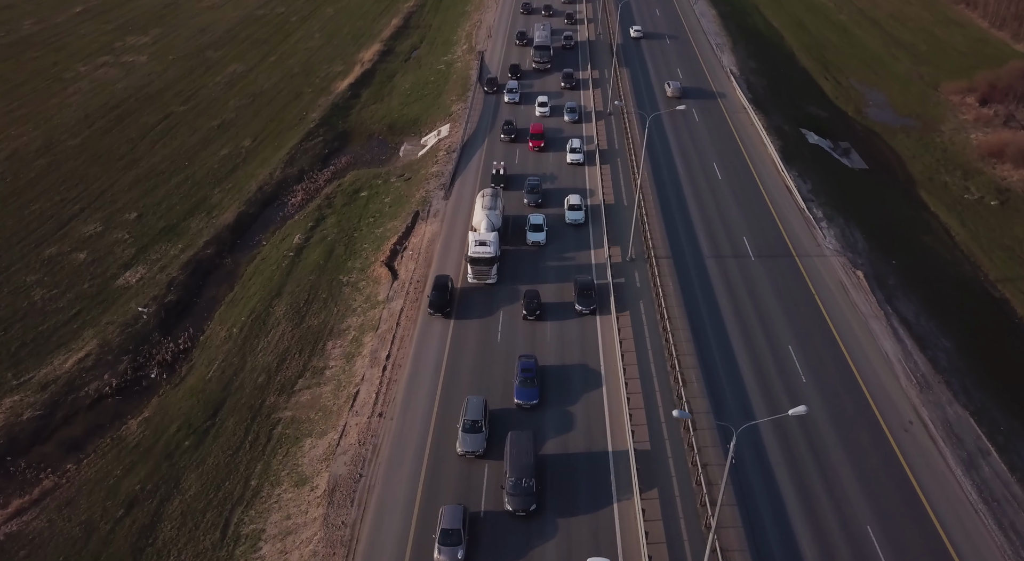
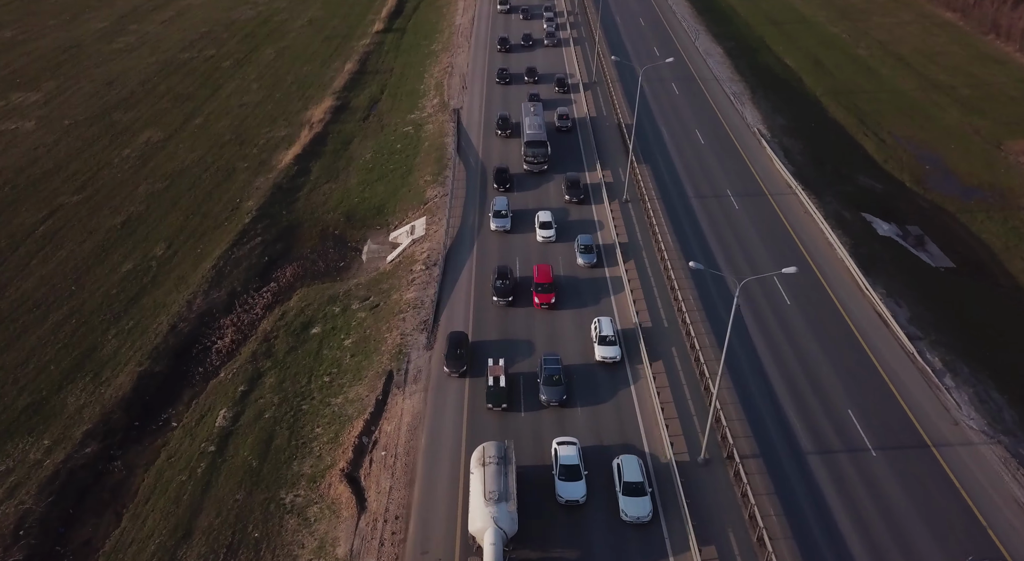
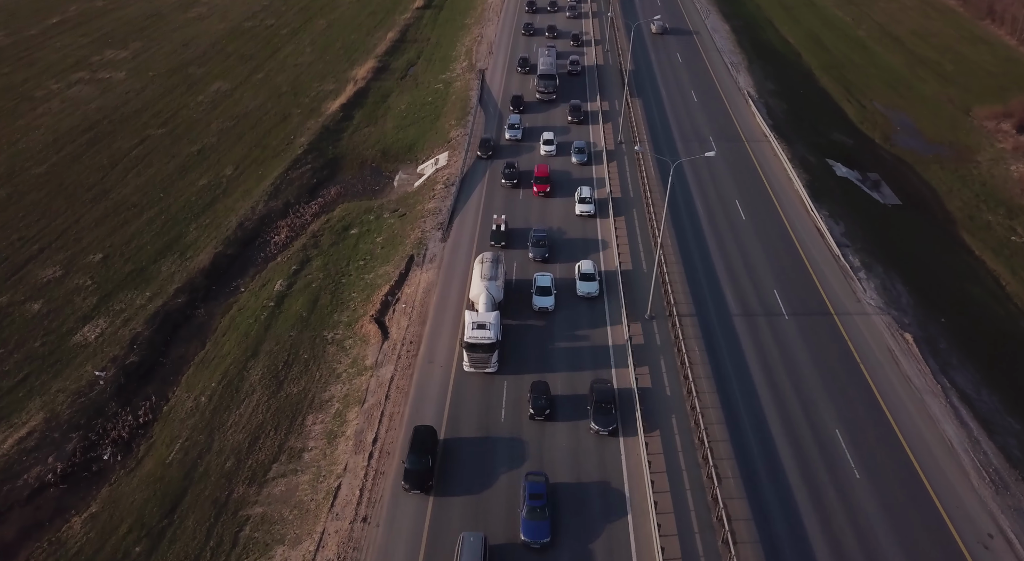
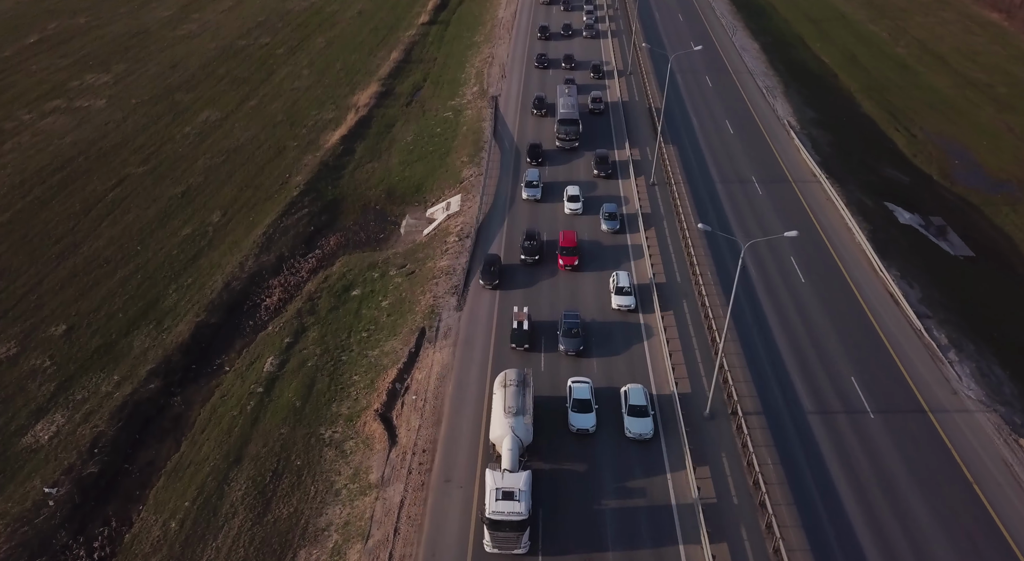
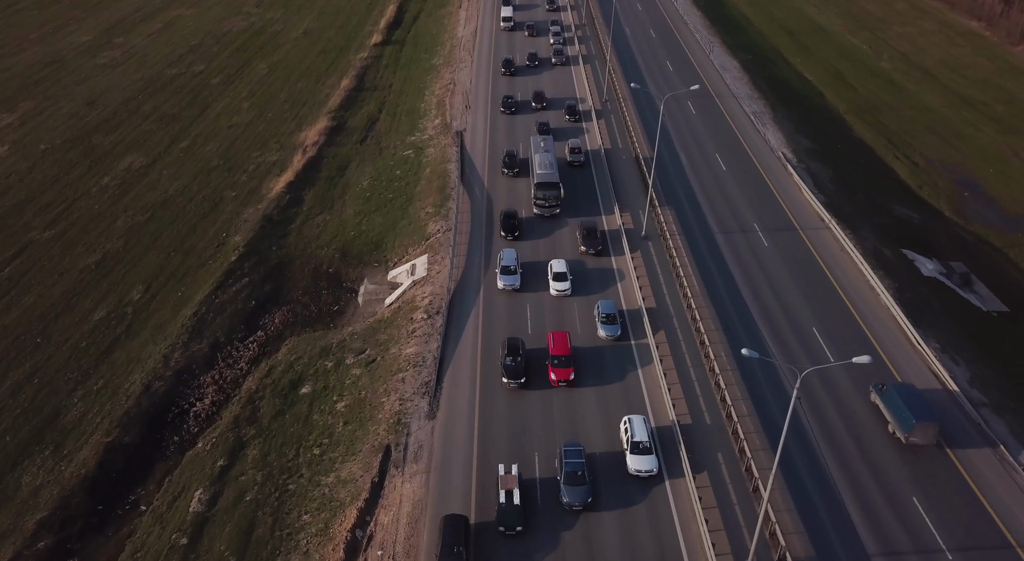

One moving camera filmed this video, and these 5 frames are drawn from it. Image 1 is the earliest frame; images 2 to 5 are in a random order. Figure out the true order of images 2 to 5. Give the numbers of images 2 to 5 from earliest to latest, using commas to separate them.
3, 4, 2, 5
